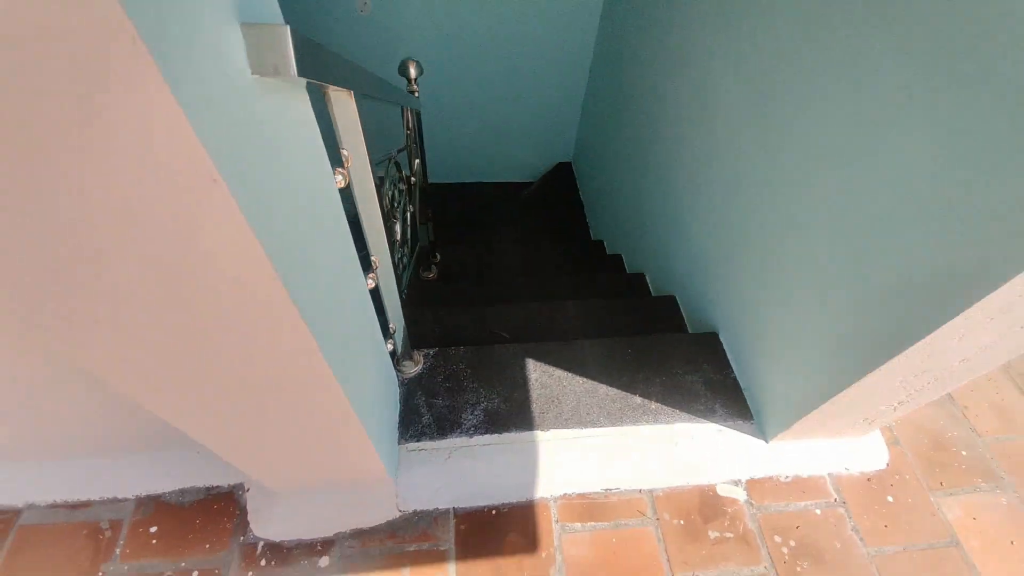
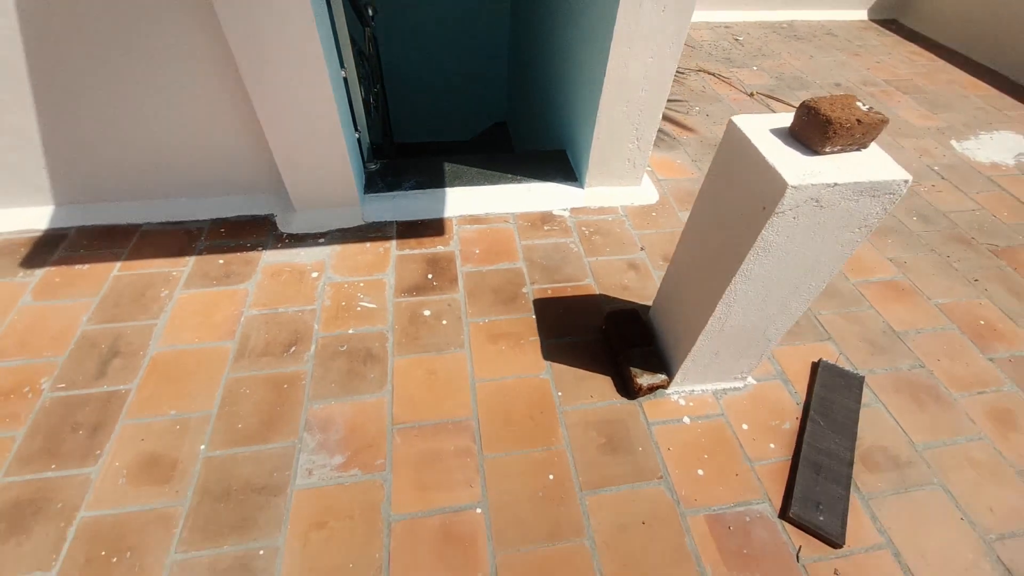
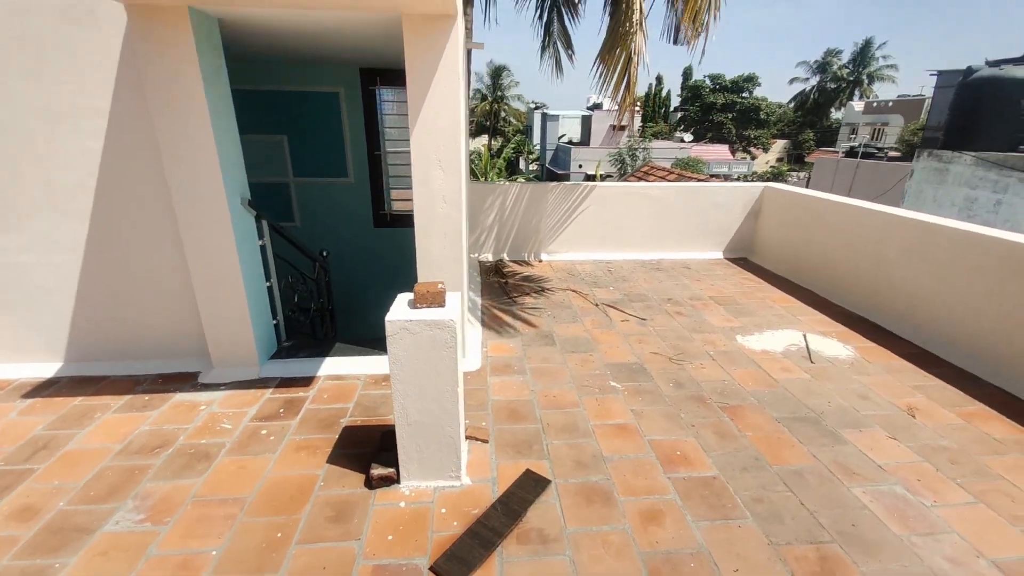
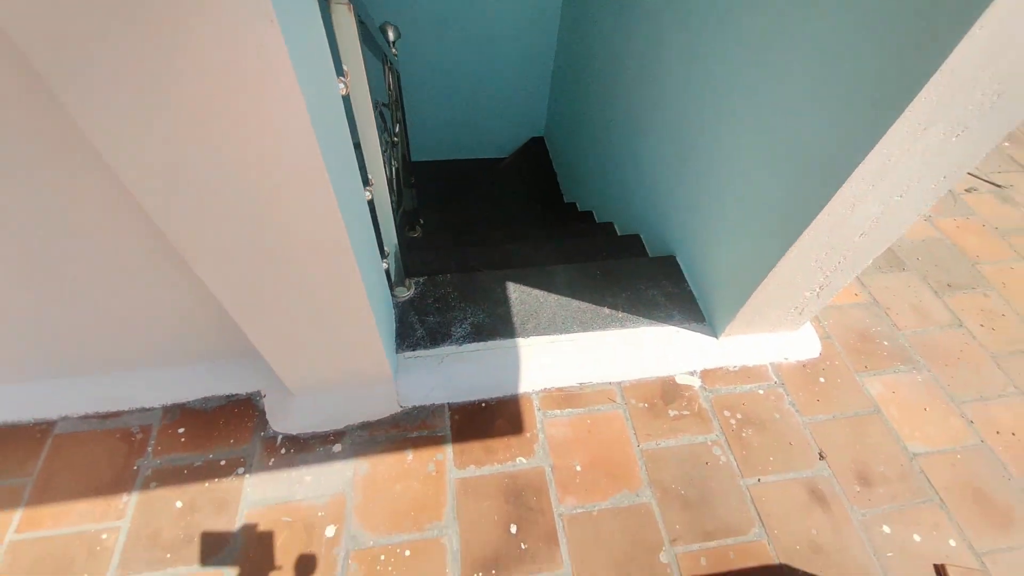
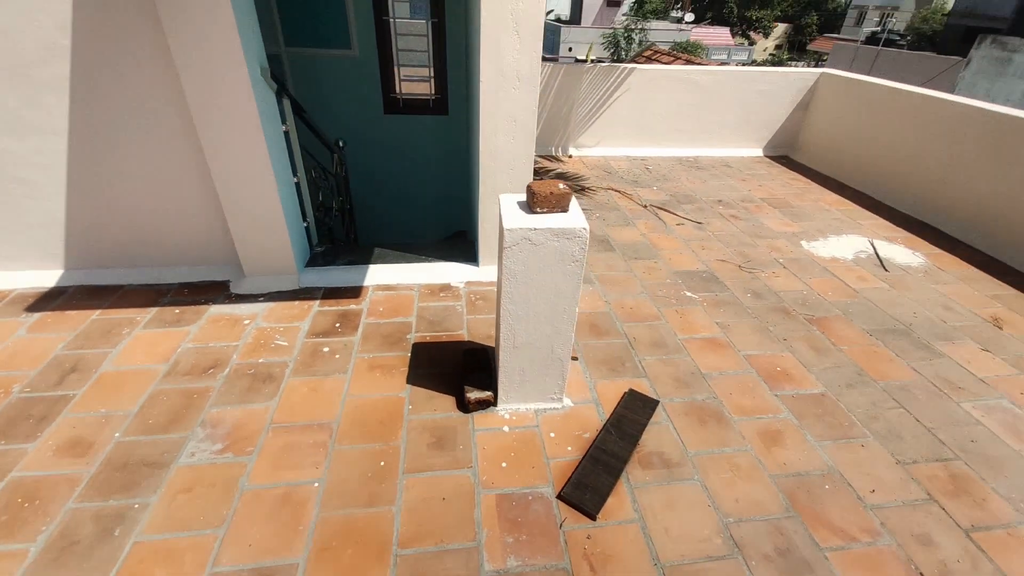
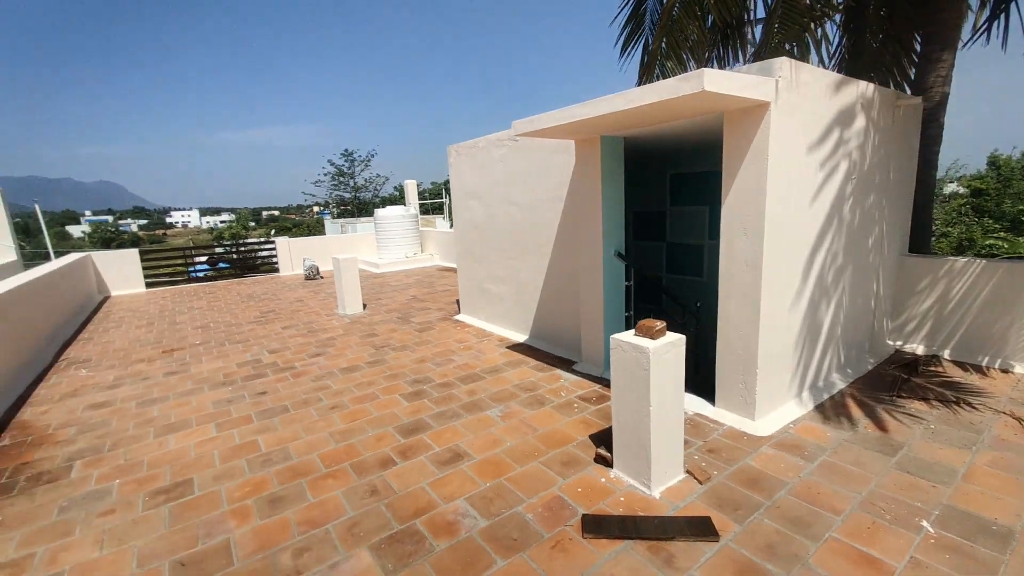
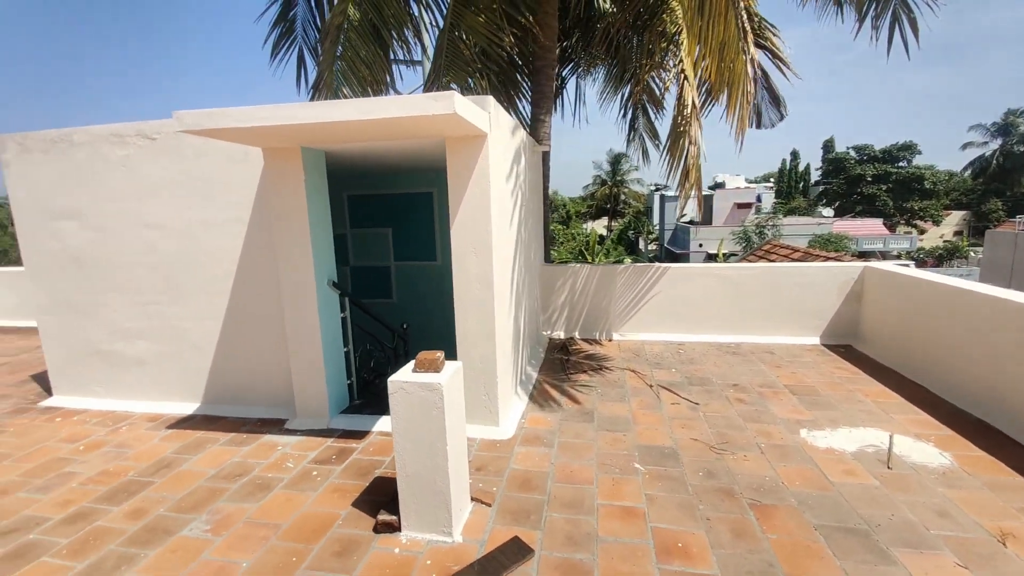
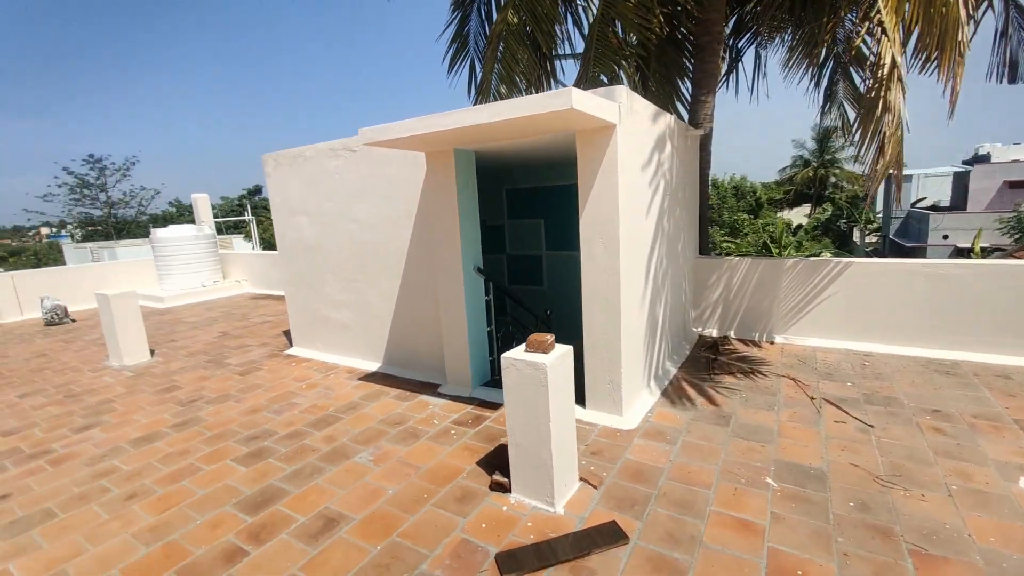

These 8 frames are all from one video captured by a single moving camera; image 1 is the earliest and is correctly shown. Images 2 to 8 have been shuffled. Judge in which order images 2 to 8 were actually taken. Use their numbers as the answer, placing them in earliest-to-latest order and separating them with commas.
4, 2, 5, 3, 7, 8, 6
